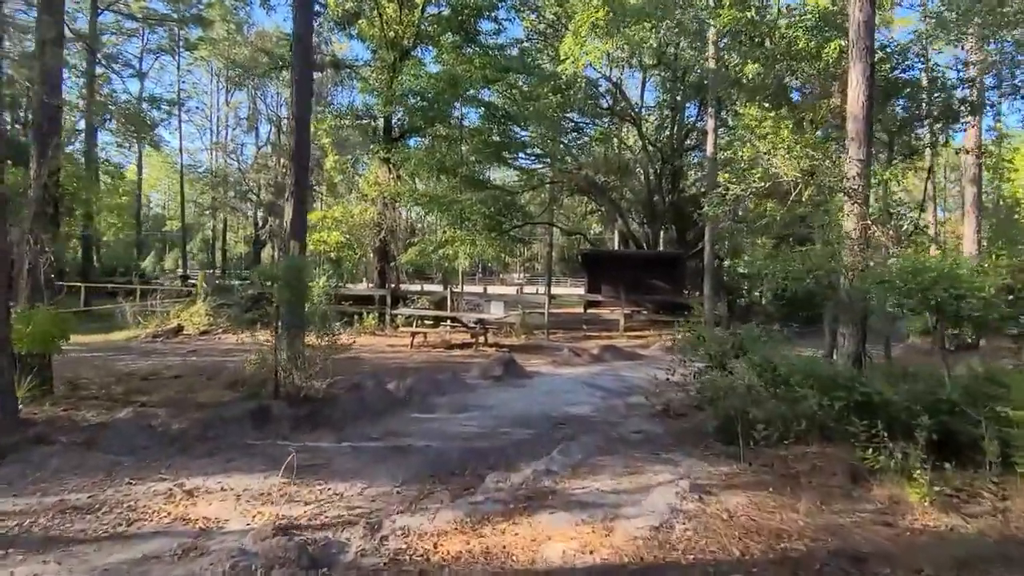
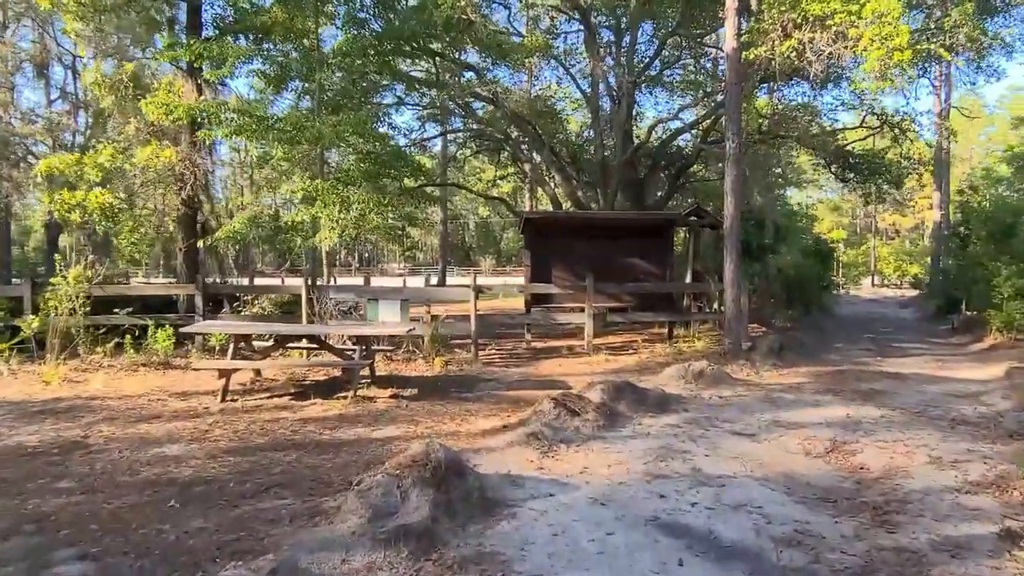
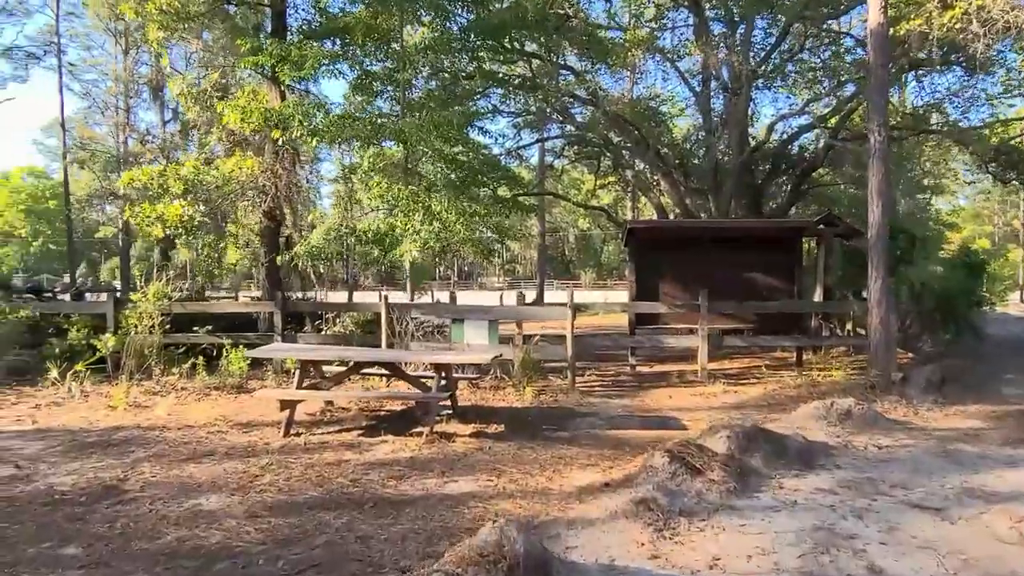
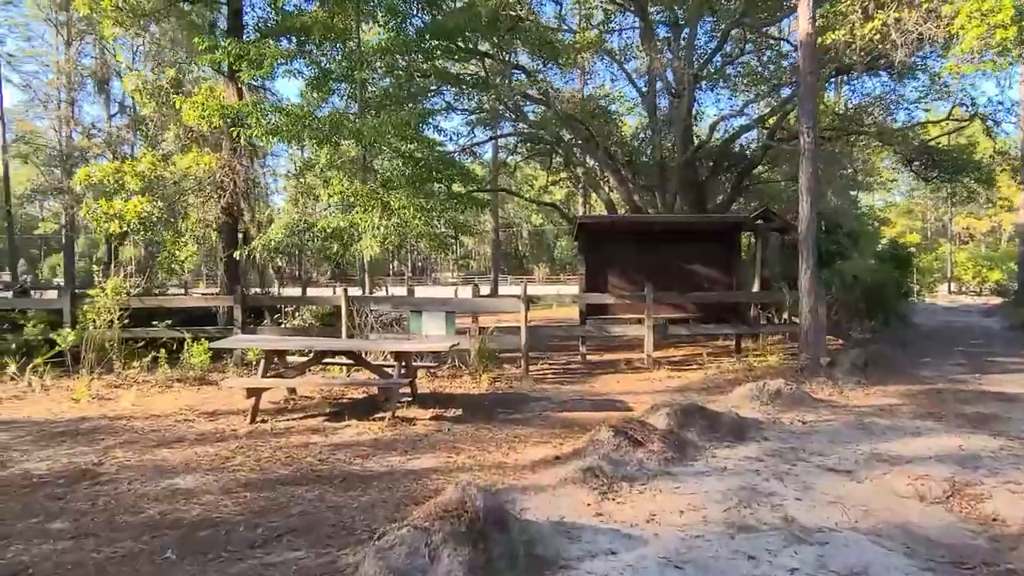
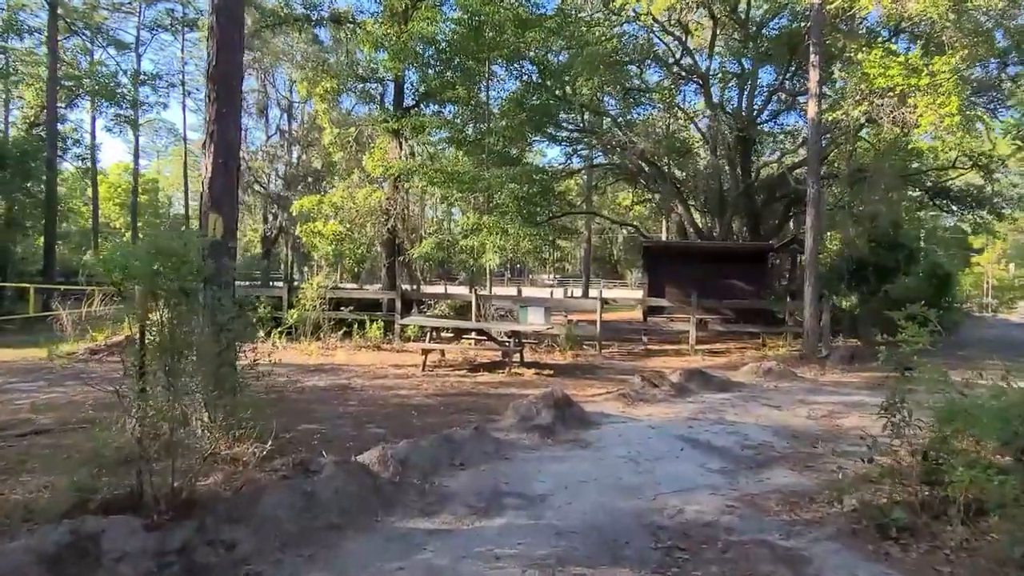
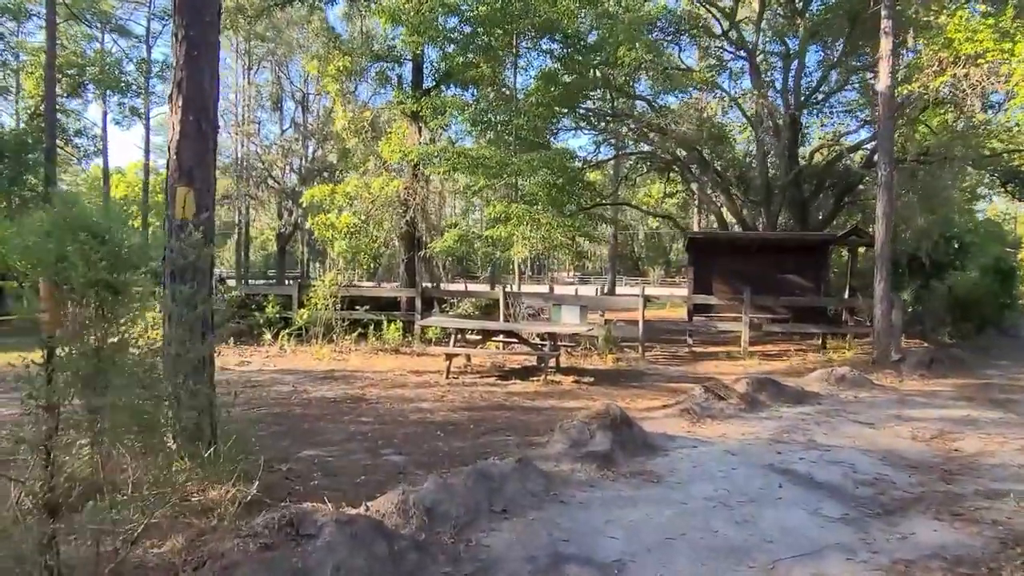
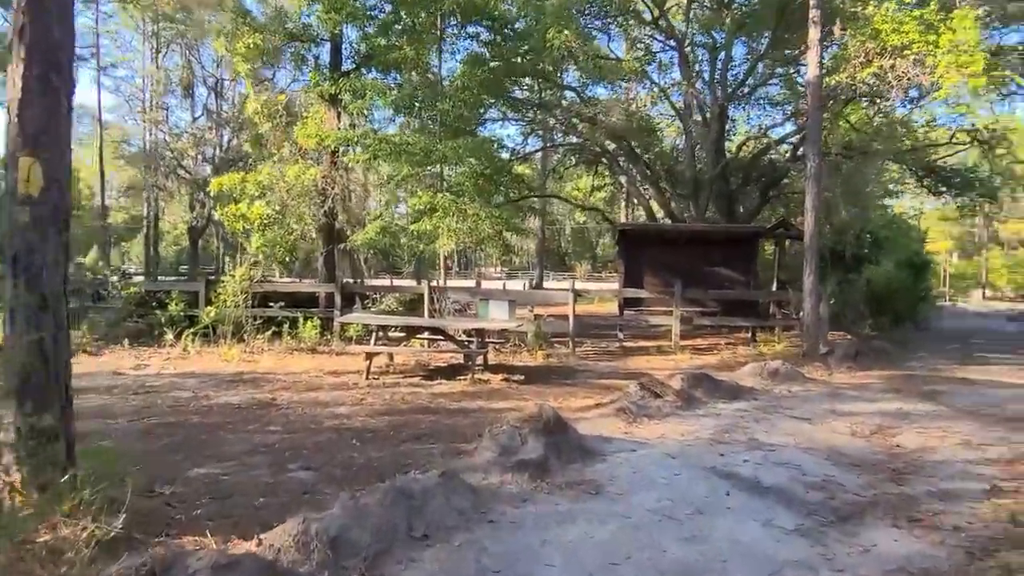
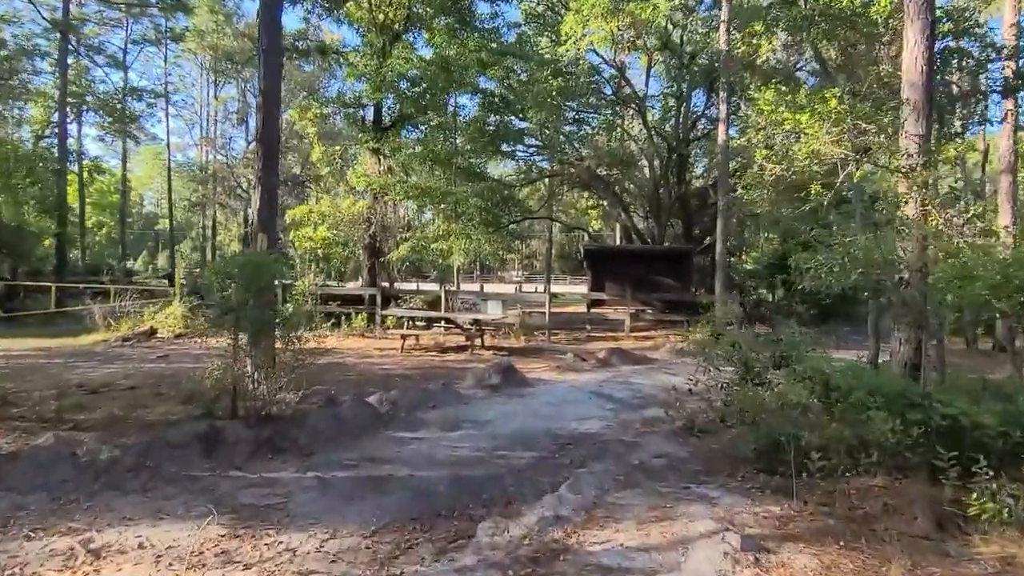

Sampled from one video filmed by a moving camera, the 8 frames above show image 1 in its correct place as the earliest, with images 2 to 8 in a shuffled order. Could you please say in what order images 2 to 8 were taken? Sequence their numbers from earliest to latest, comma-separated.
8, 5, 6, 7, 2, 4, 3
